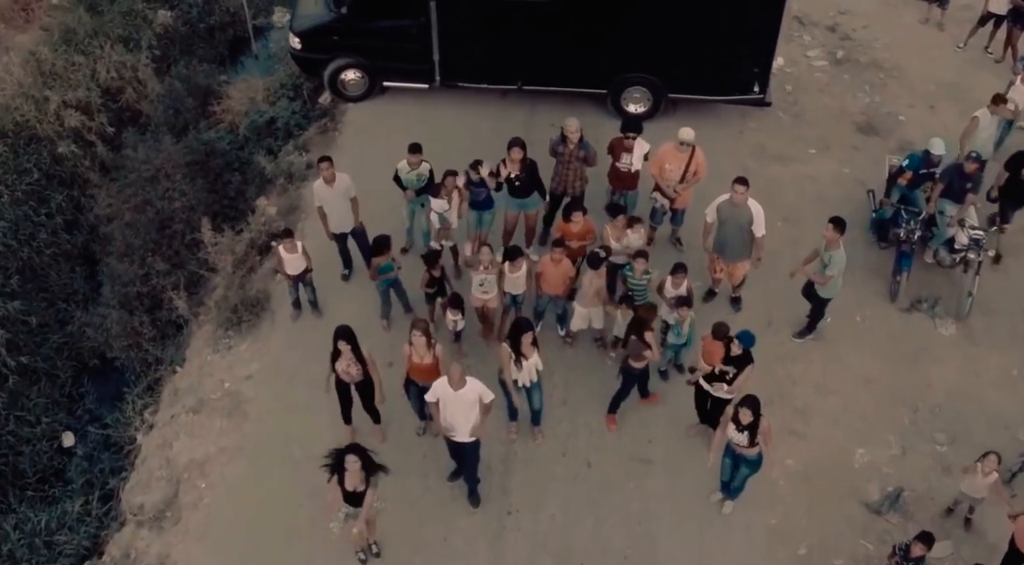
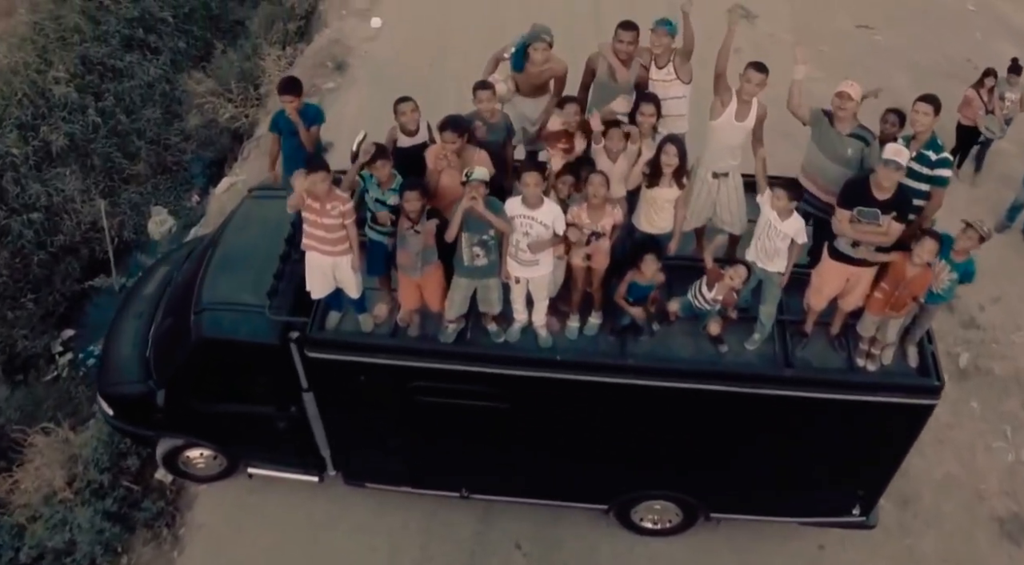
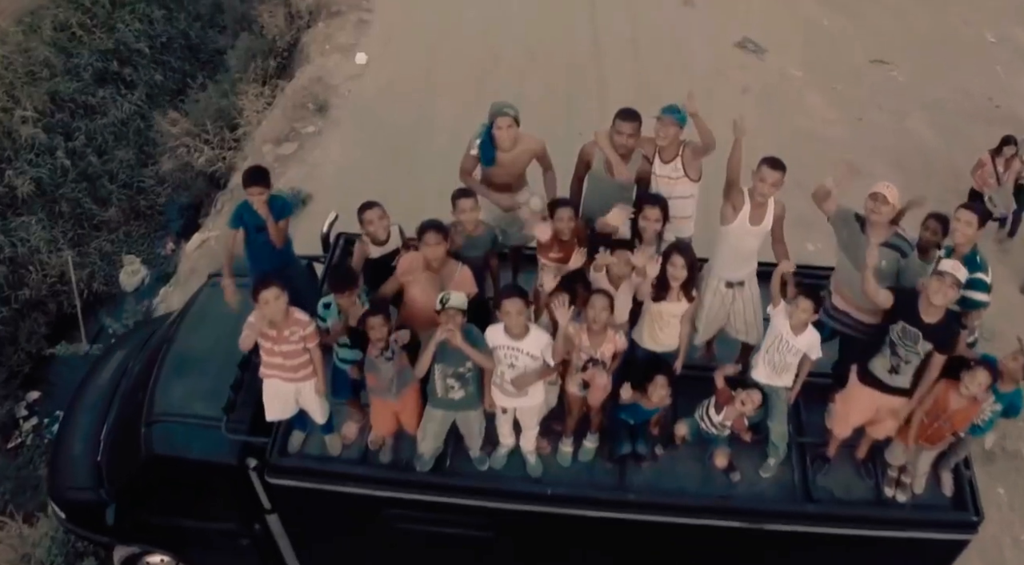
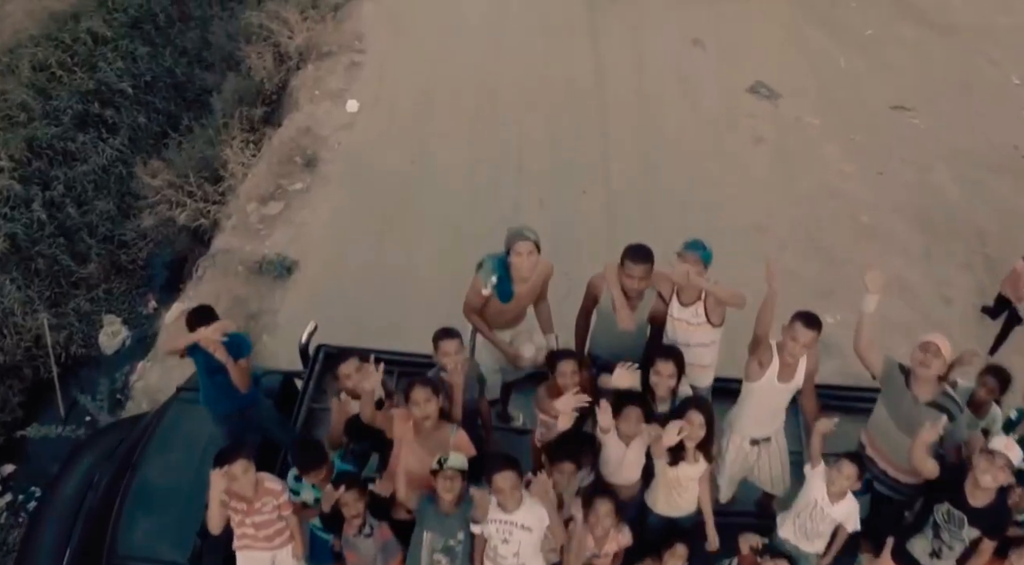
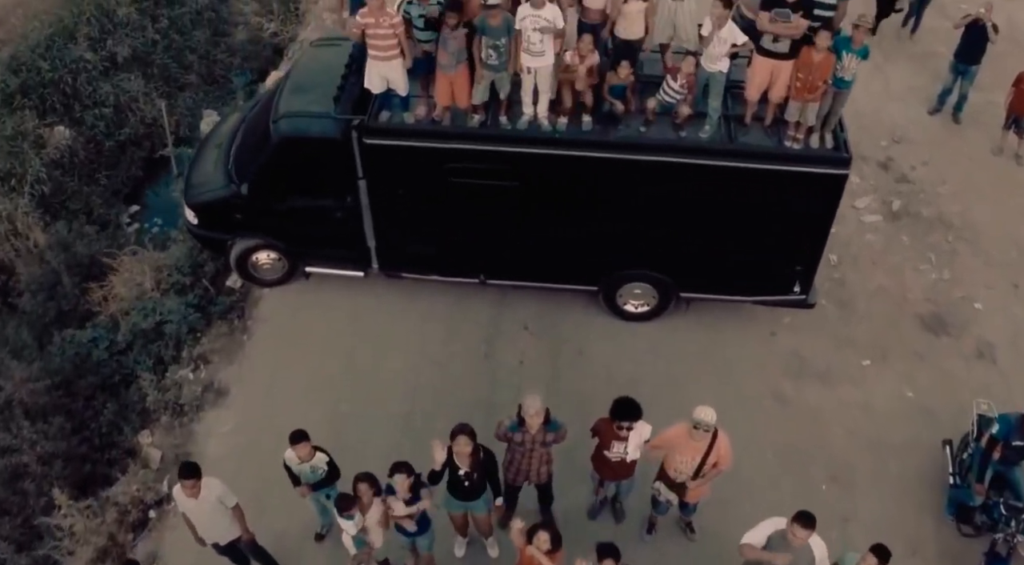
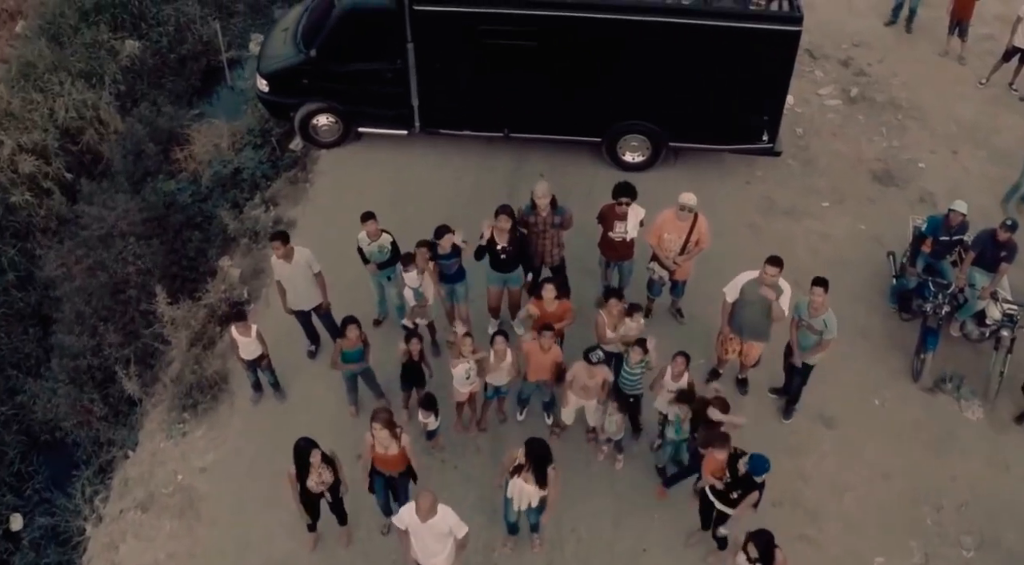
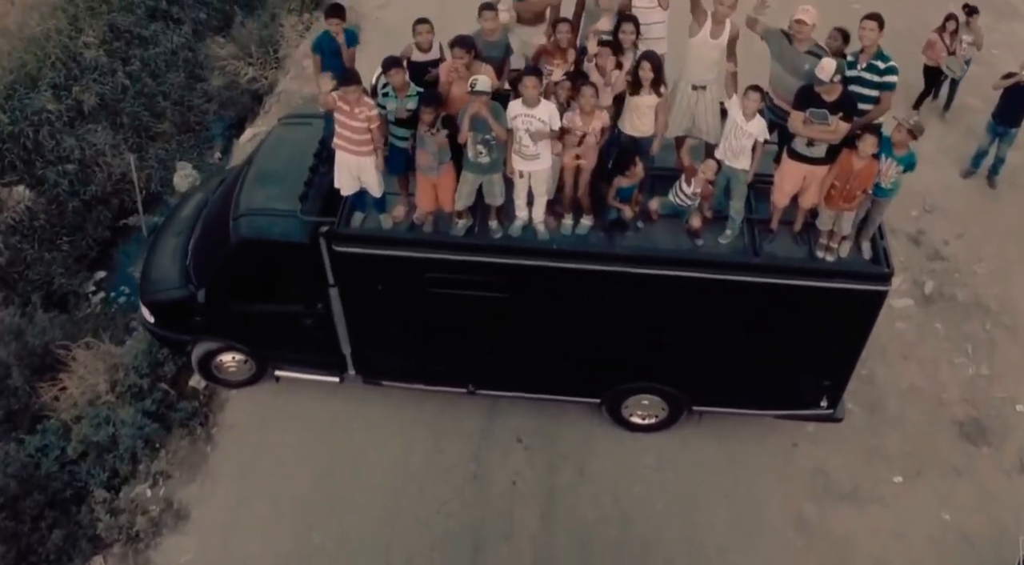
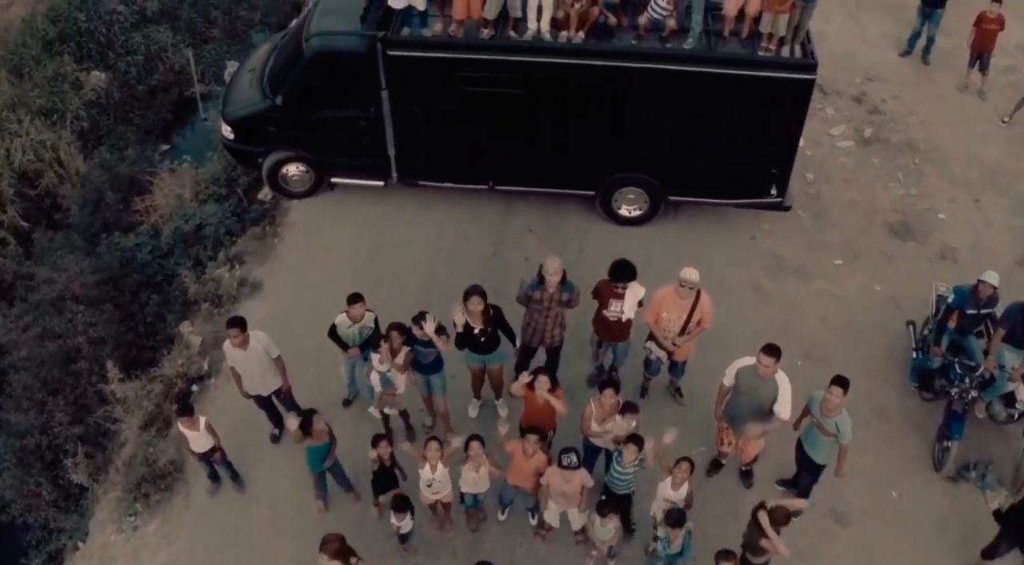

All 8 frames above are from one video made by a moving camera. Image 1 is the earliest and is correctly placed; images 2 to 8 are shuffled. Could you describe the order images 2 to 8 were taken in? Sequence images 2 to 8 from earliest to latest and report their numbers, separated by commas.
6, 8, 5, 7, 2, 3, 4
